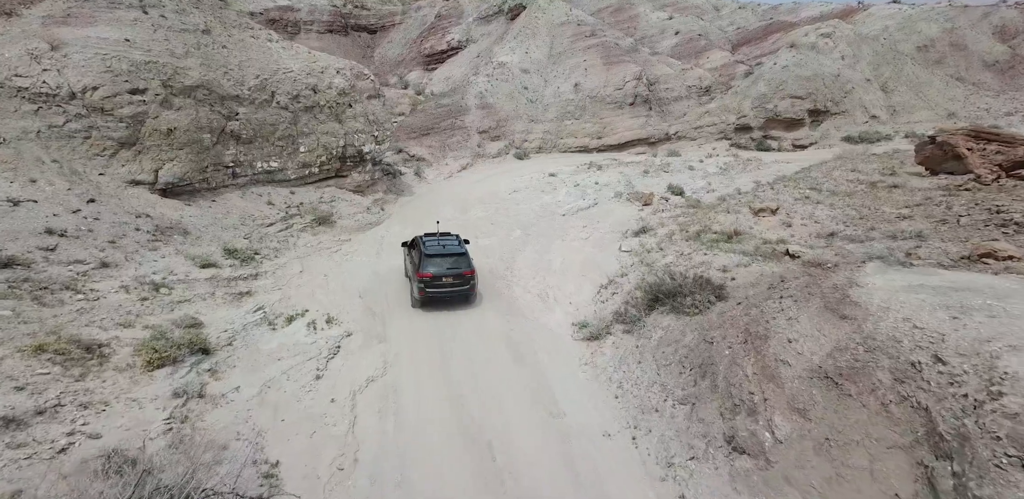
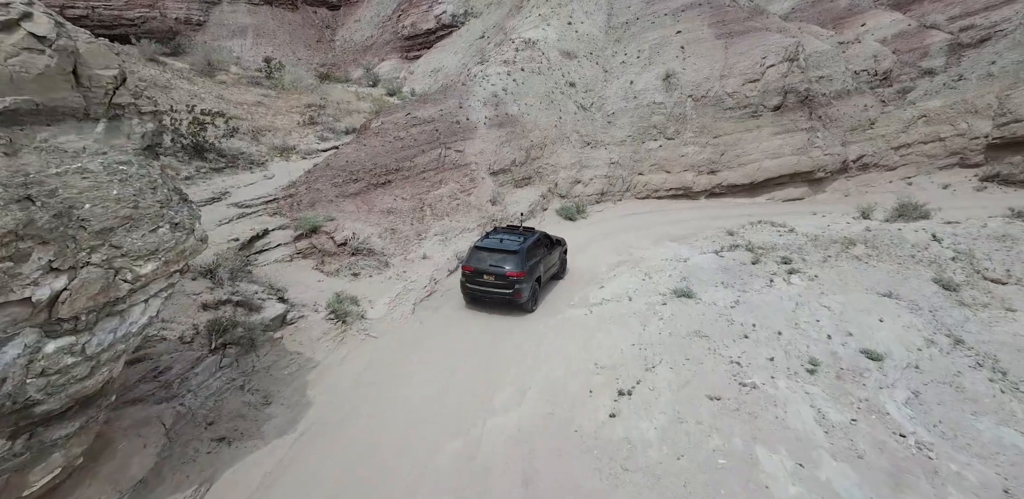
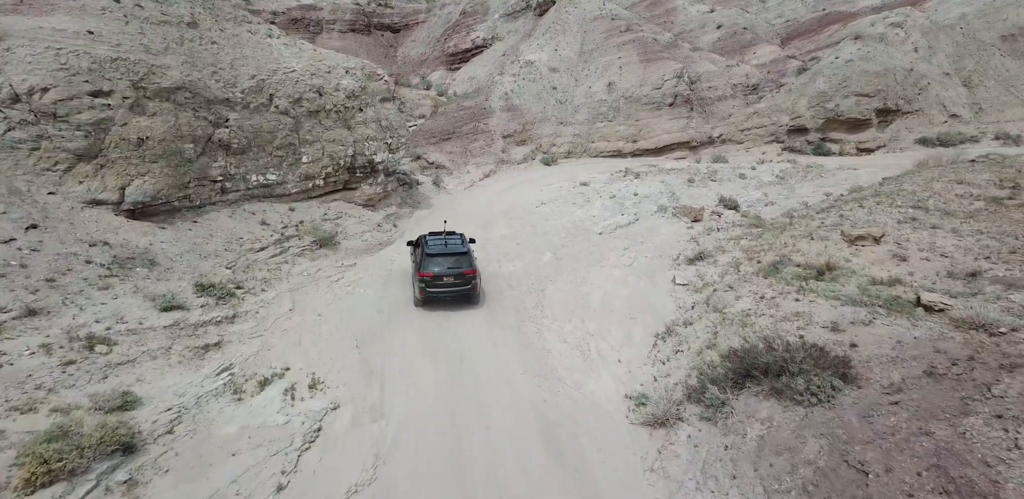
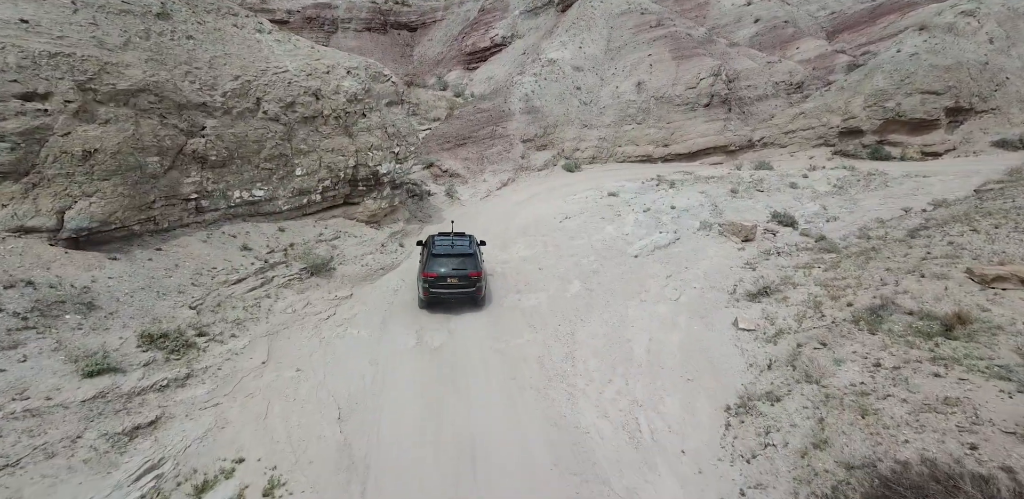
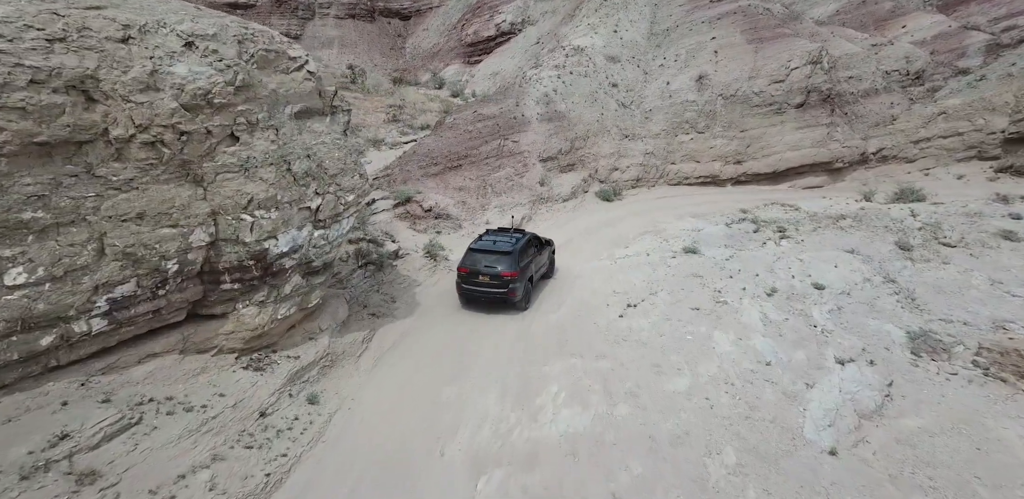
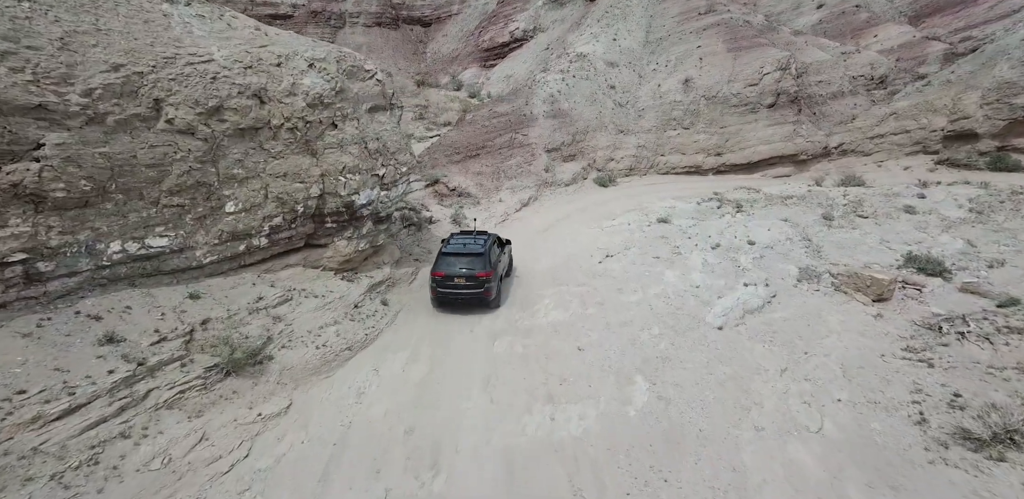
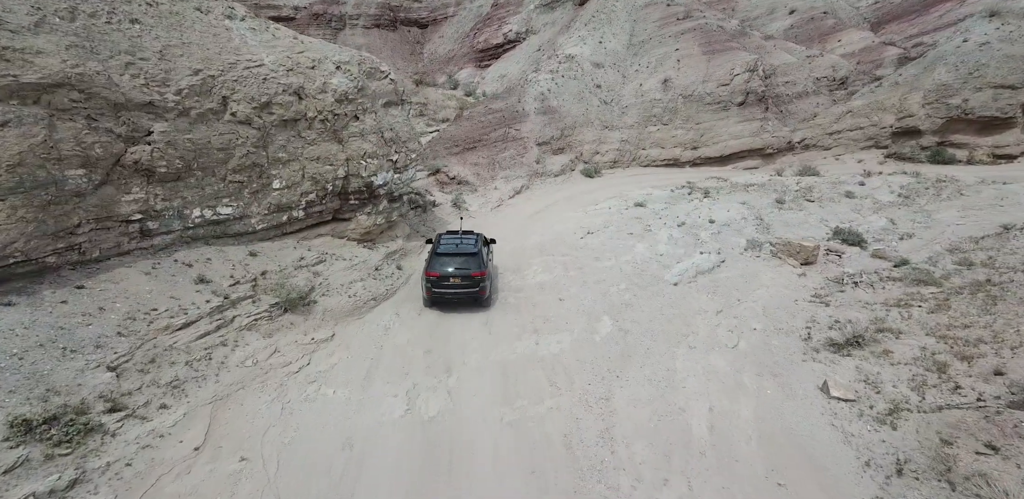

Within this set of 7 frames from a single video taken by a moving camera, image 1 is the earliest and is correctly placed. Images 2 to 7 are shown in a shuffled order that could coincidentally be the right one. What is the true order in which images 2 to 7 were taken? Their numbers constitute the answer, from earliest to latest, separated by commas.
3, 4, 7, 6, 5, 2
